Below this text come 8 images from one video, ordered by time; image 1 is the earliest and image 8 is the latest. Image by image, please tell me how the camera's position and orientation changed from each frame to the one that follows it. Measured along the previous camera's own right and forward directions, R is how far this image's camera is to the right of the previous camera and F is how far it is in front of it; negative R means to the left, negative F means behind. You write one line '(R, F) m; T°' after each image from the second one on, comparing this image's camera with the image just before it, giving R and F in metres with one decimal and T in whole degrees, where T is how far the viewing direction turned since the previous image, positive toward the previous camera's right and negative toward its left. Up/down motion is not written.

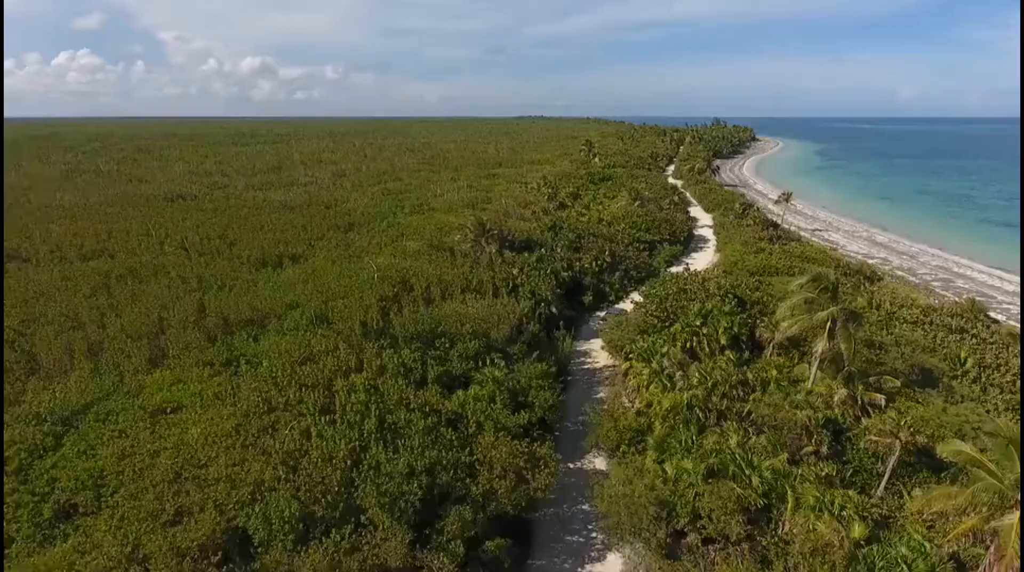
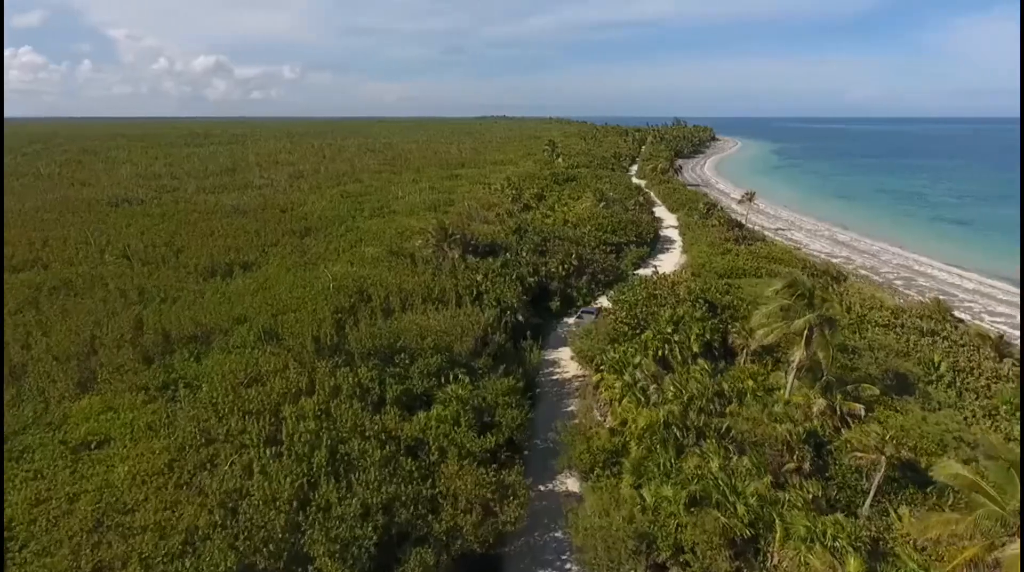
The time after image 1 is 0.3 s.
(0.0, +1.3) m; +3°
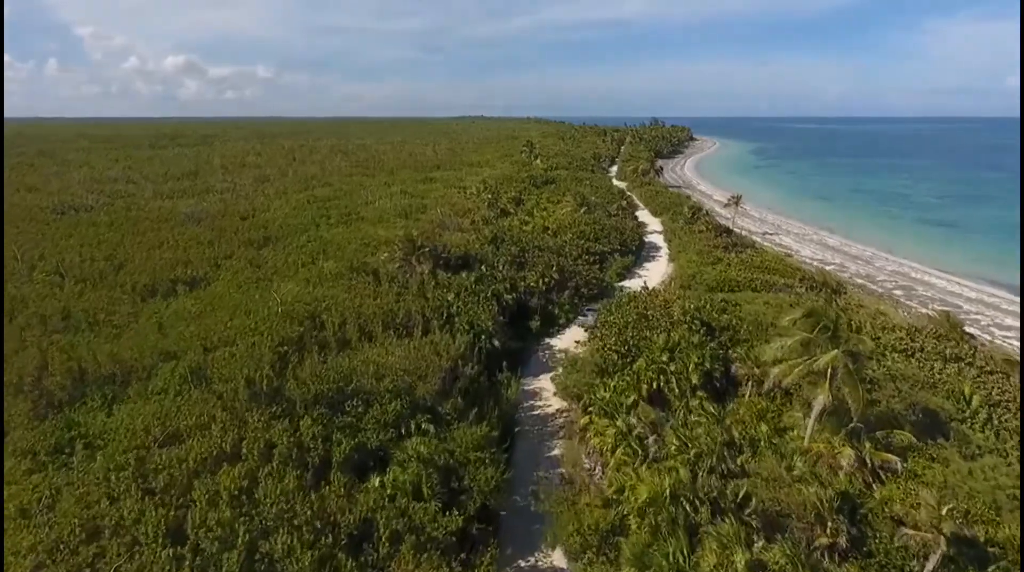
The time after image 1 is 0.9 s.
(+0.2, +3.2) m; +2°
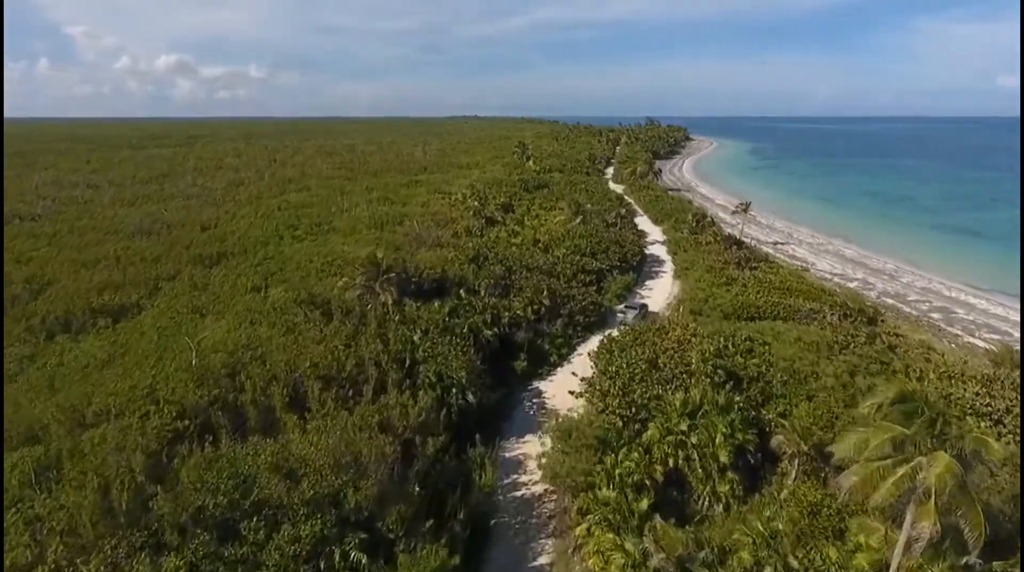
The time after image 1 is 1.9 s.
(+0.6, +5.1) m; 0°
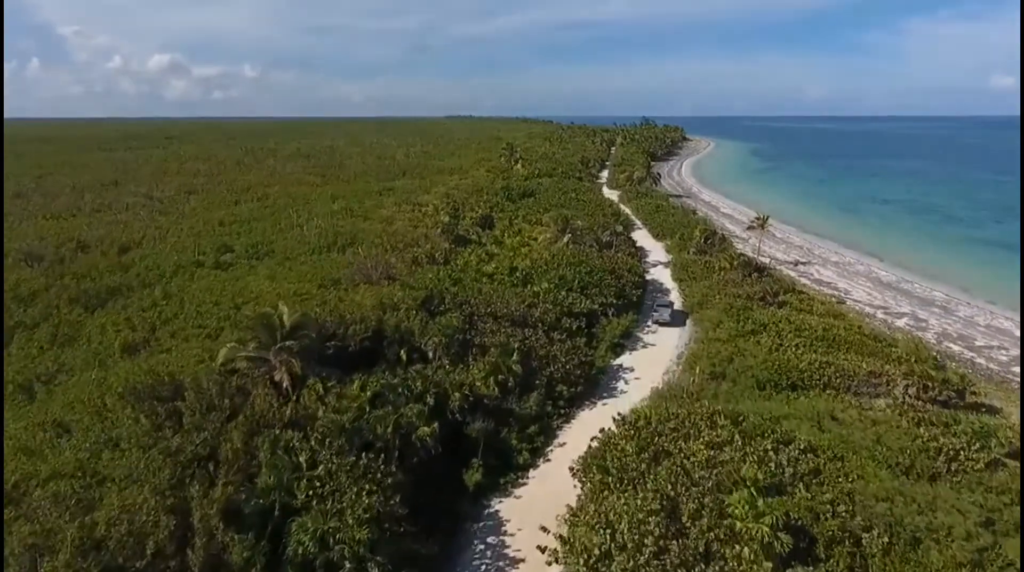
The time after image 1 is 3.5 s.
(+1.3, +8.1) m; 0°
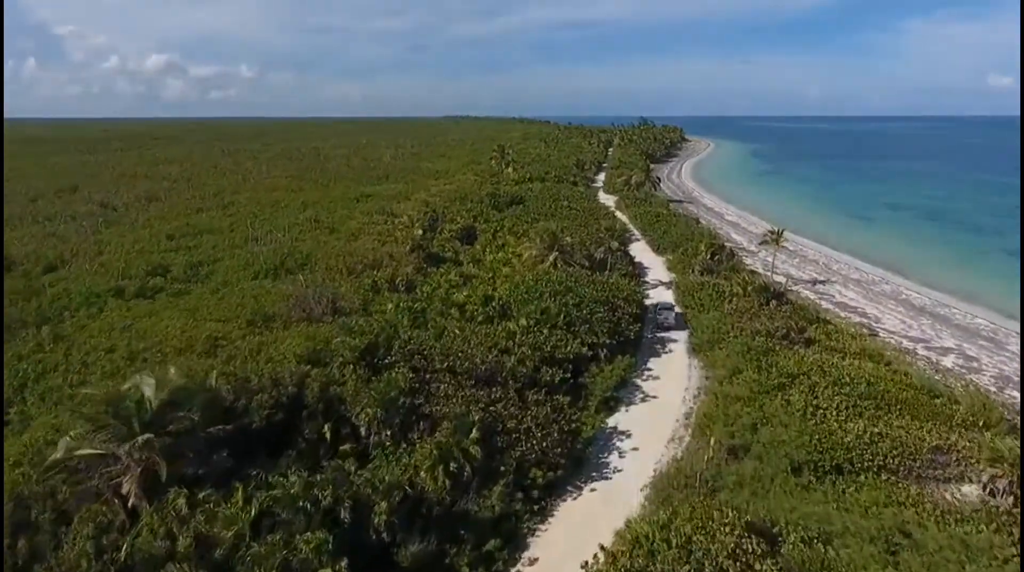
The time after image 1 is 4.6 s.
(+1.1, +5.5) m; 0°
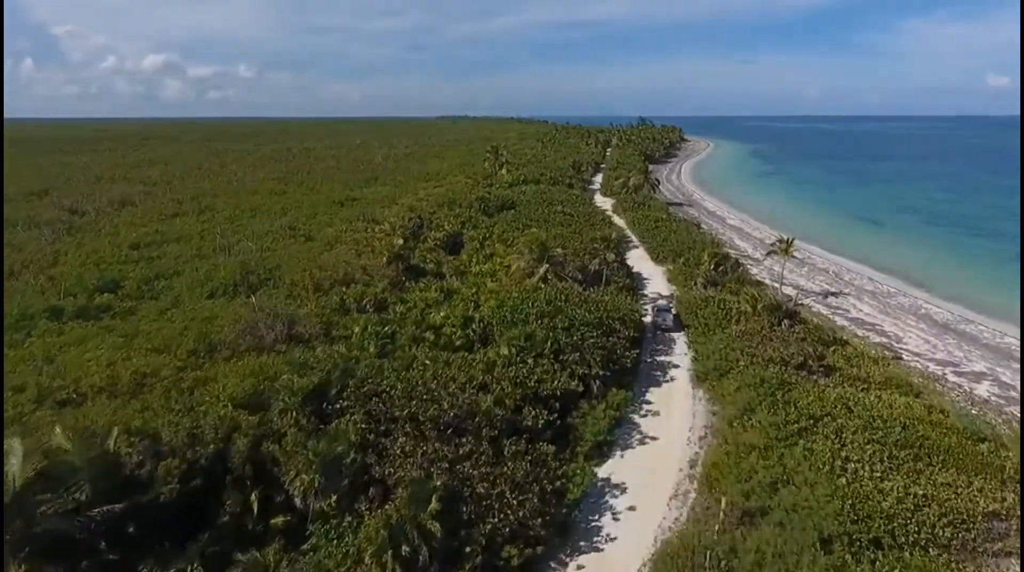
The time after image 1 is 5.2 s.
(+0.7, +3.1) m; 0°
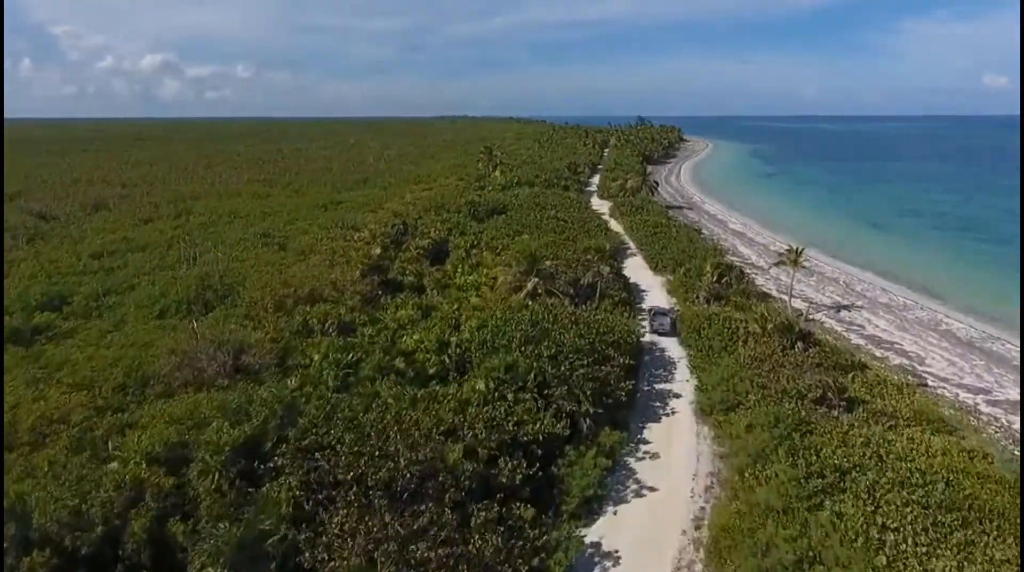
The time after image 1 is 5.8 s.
(+0.7, +2.9) m; 0°
